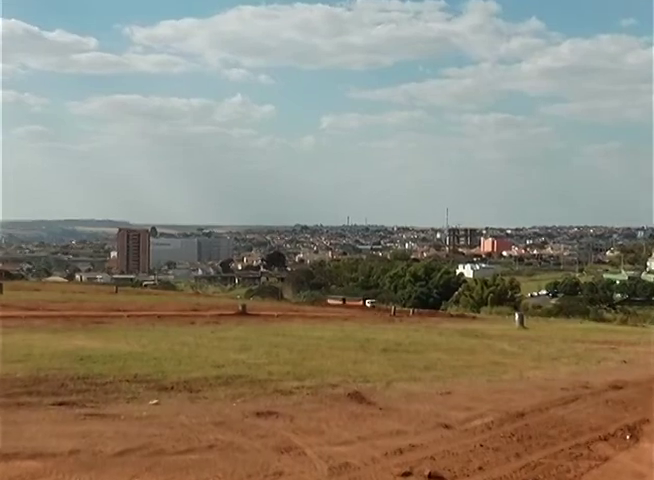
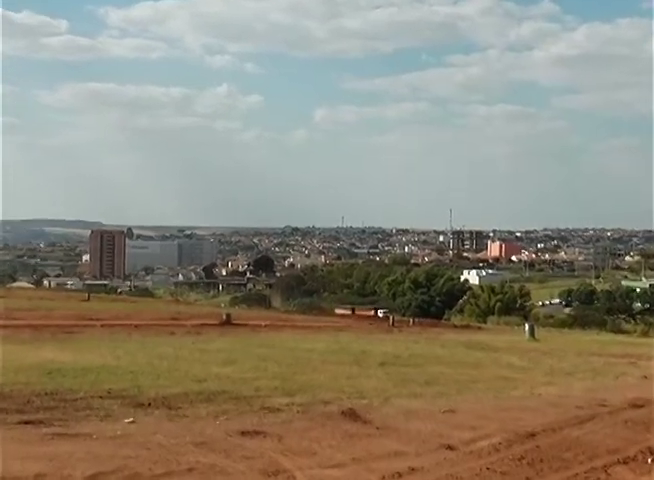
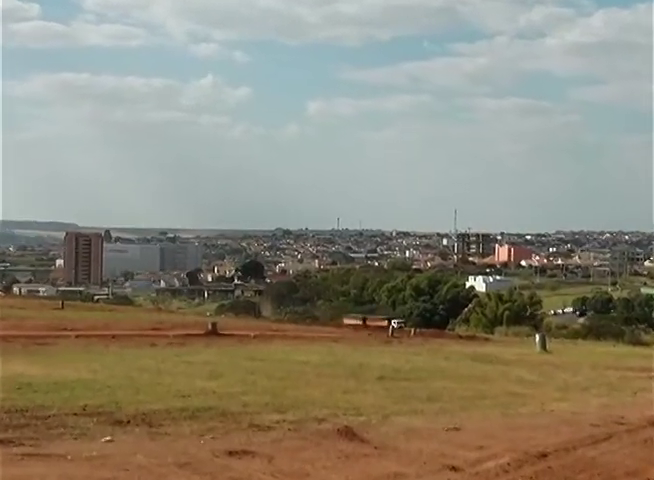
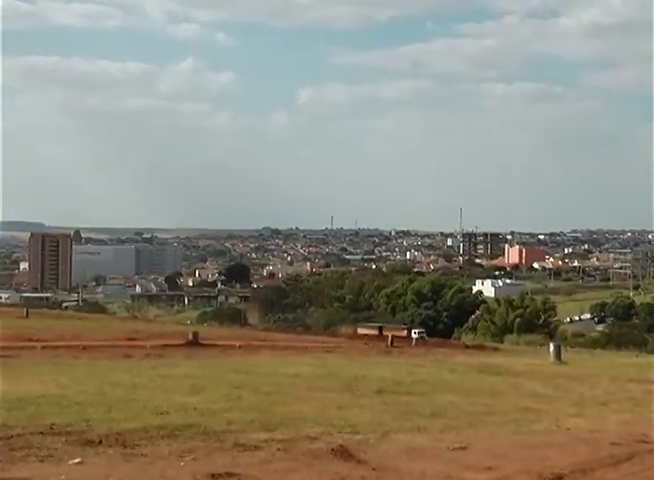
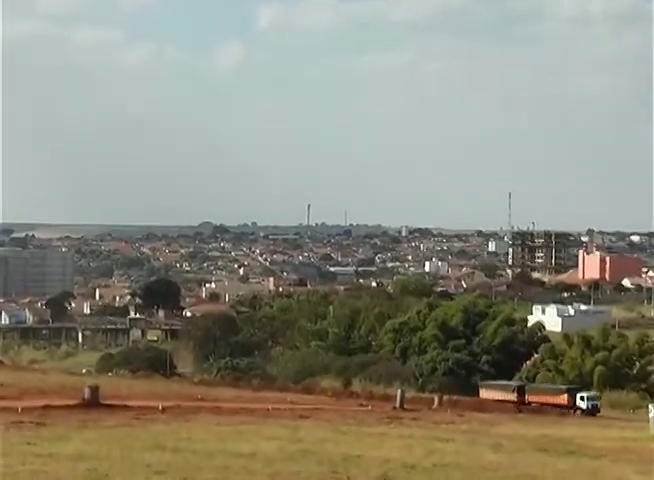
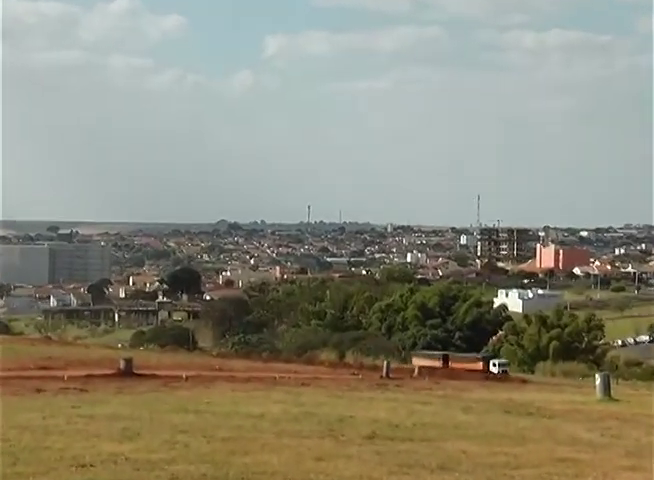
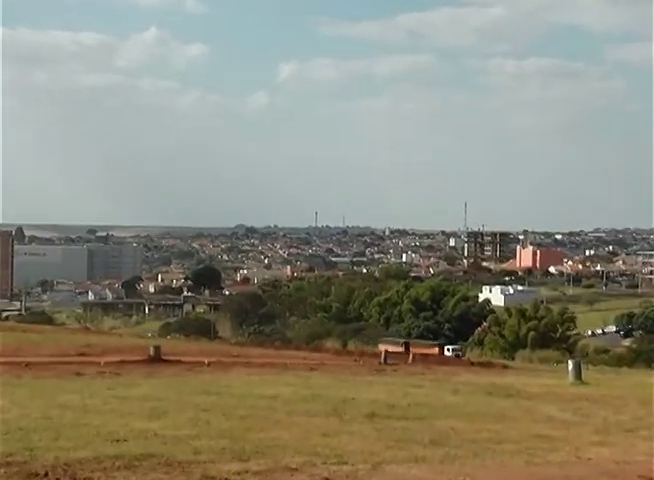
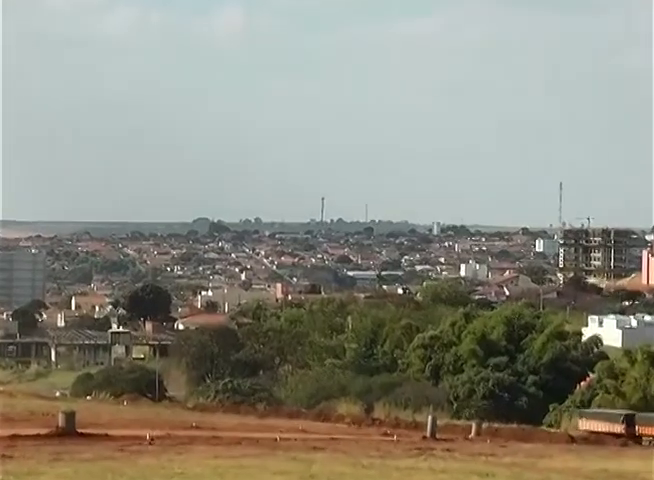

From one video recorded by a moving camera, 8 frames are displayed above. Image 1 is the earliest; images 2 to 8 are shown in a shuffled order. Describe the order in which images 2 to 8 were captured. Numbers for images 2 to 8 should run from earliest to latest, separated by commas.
2, 3, 4, 7, 6, 5, 8
